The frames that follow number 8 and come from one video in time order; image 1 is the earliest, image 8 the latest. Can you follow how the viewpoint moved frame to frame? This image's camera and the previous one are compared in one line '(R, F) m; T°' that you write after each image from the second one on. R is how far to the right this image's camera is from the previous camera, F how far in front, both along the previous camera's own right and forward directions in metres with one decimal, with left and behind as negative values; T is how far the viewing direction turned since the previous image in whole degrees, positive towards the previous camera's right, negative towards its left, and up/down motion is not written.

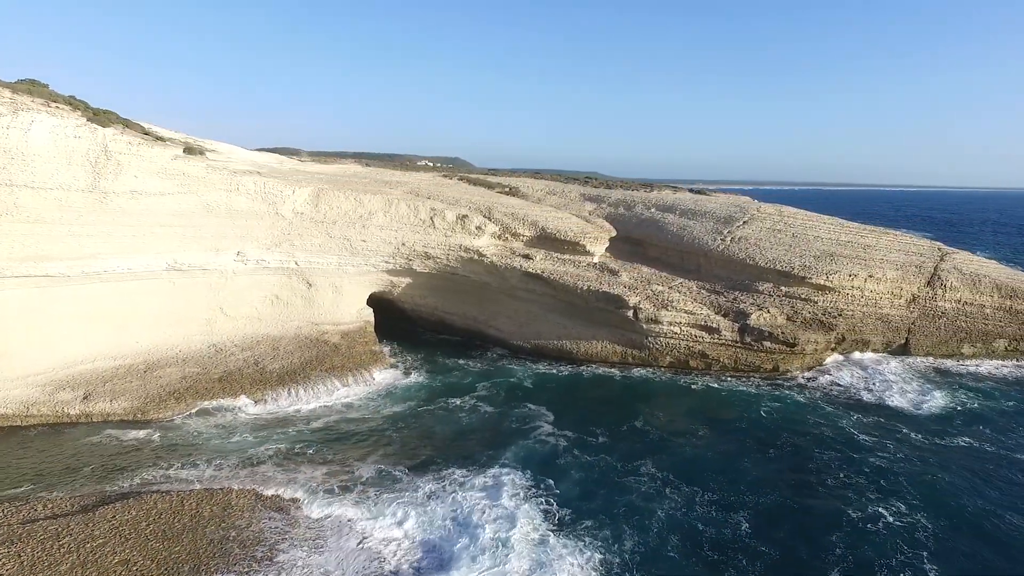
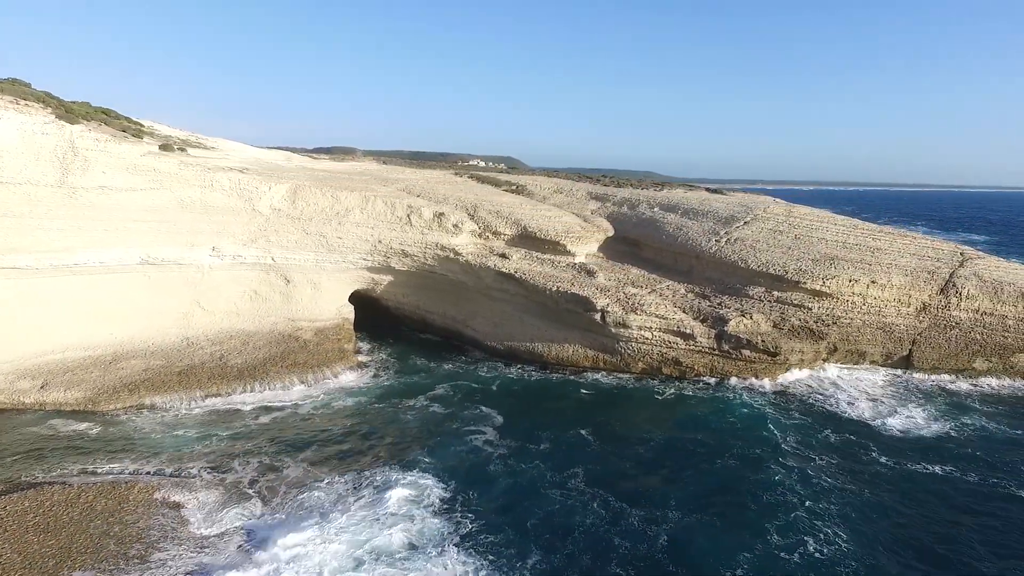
(+2.0, +0.5) m; -5°
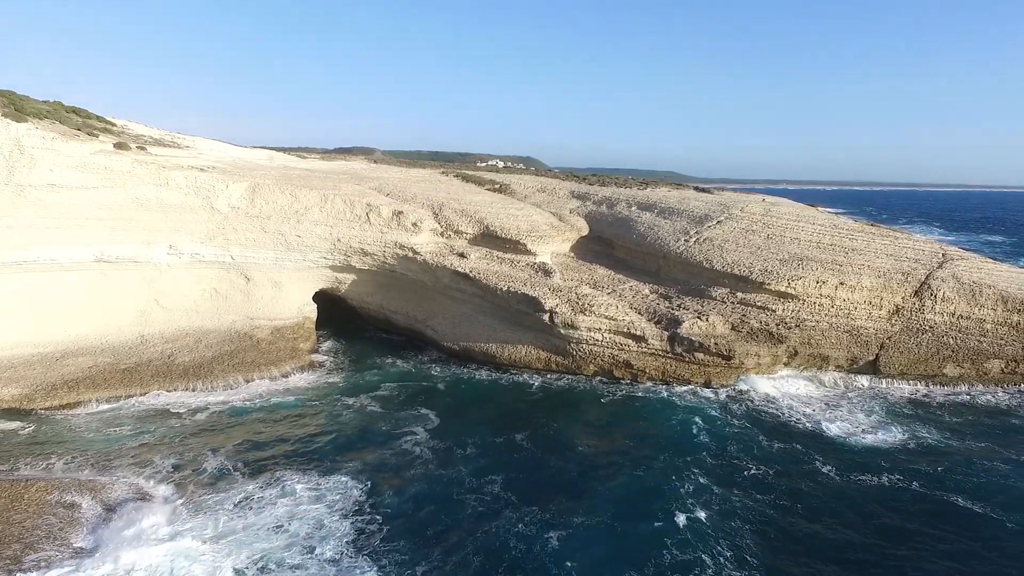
(+1.6, +0.3) m; -2°
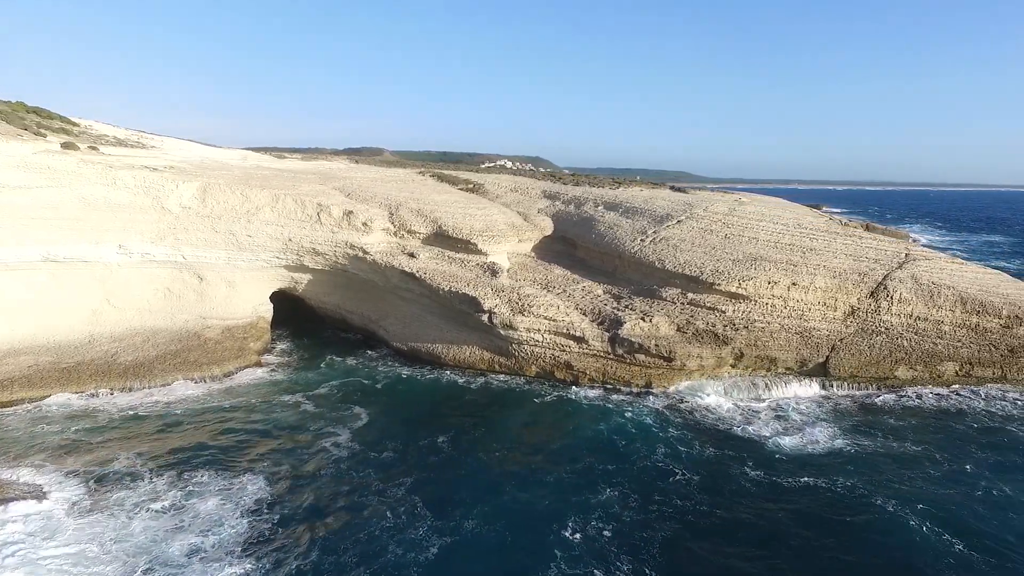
(+1.6, +0.2) m; -1°
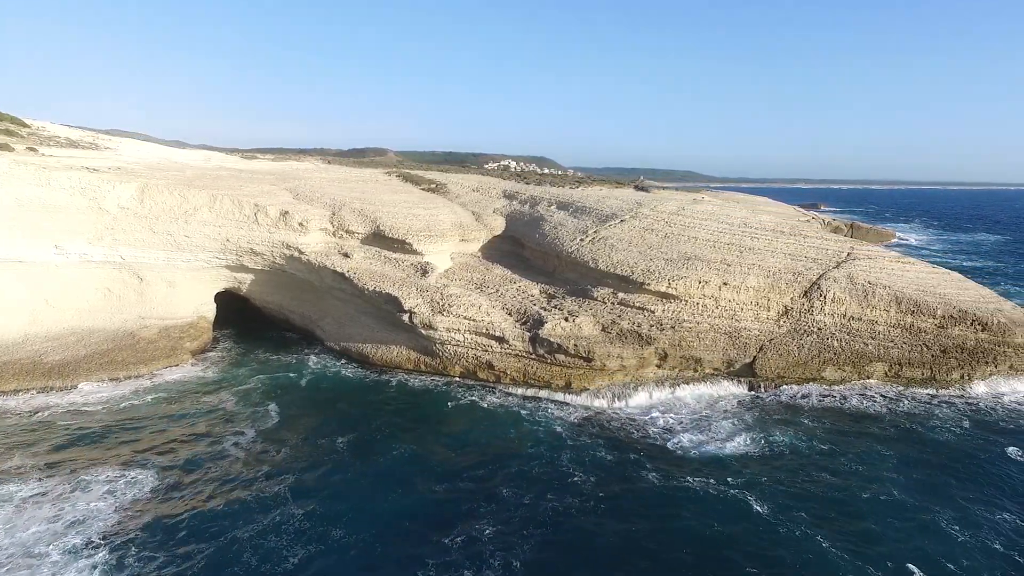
(+1.9, 0.0) m; -1°
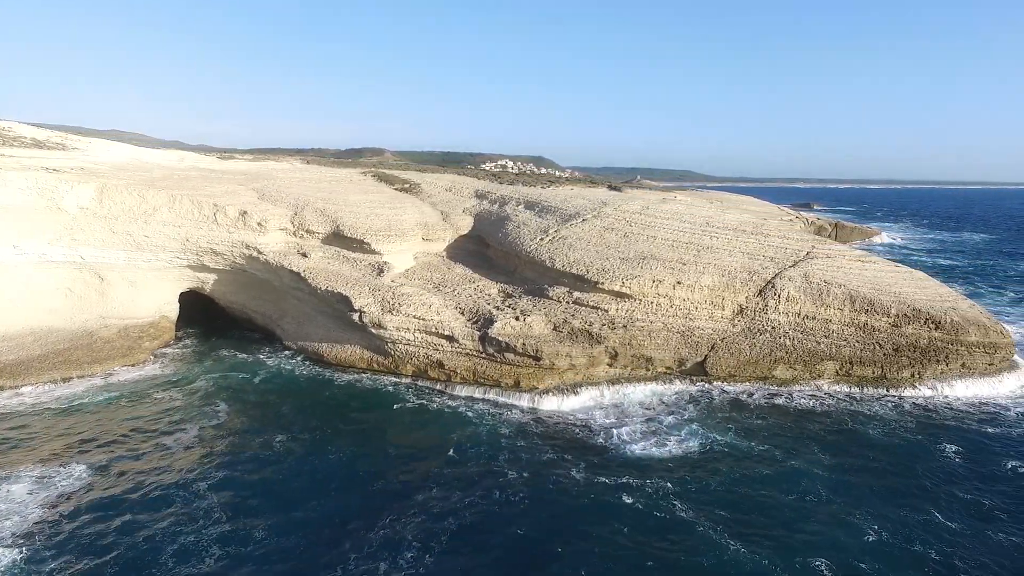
(+1.1, 0.0) m; 0°
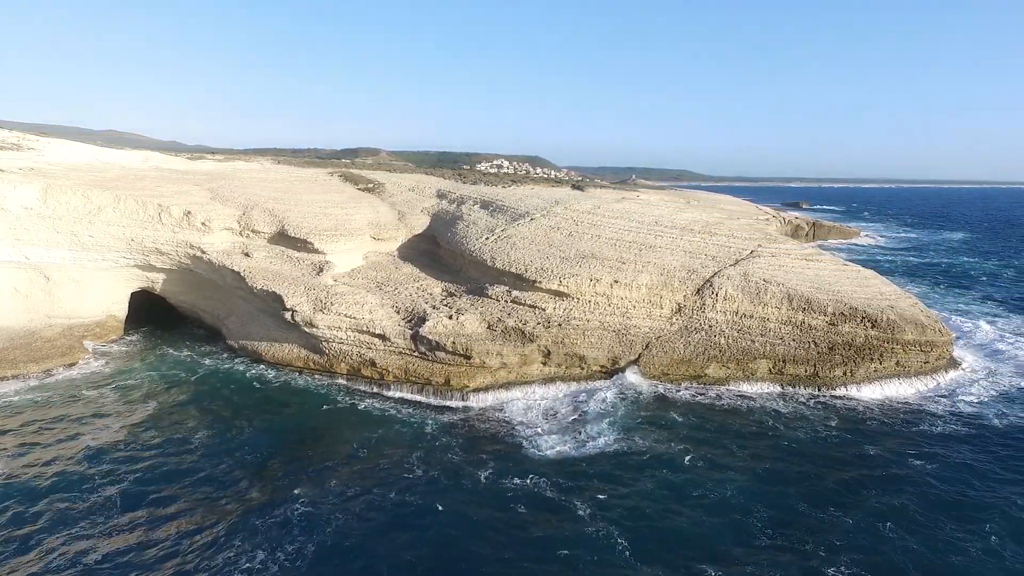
(+1.5, -0.1) m; 0°
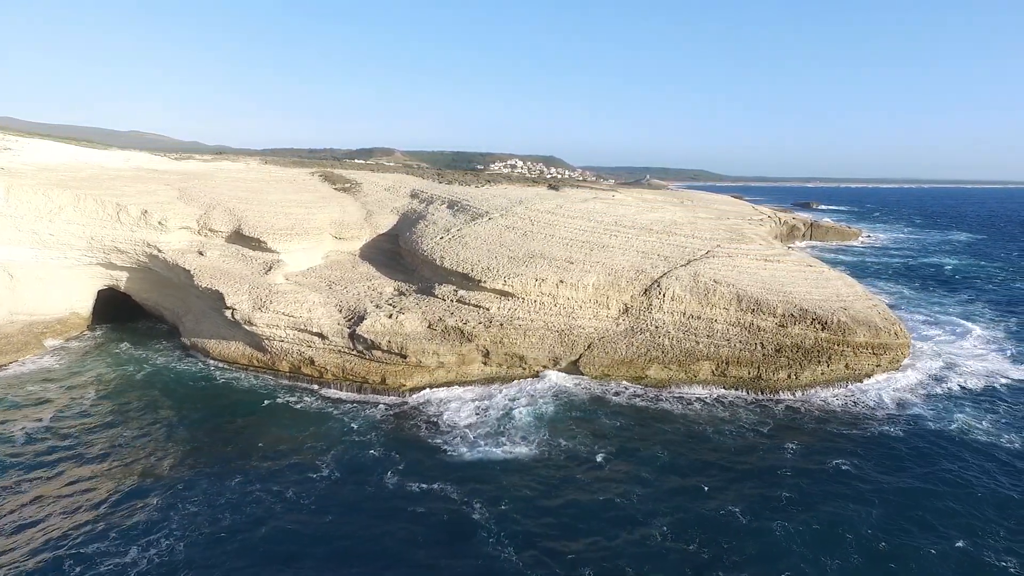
(+1.7, +0.1) m; -2°
